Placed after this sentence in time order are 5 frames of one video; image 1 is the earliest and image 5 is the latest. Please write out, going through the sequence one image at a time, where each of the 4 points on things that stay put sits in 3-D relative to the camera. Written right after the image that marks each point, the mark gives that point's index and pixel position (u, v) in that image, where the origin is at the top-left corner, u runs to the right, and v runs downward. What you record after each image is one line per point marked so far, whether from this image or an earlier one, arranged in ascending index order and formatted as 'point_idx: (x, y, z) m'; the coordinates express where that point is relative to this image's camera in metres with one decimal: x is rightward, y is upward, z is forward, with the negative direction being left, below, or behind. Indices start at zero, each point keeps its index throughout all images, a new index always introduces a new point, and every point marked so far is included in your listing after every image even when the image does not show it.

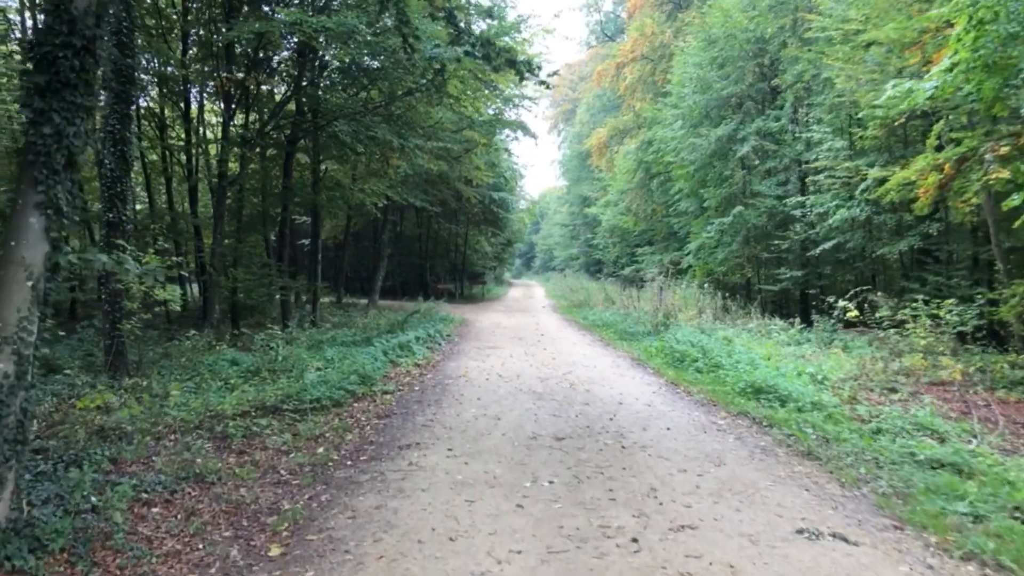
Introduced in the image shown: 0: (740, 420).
0: (+1.9, -1.1, +7.0) m
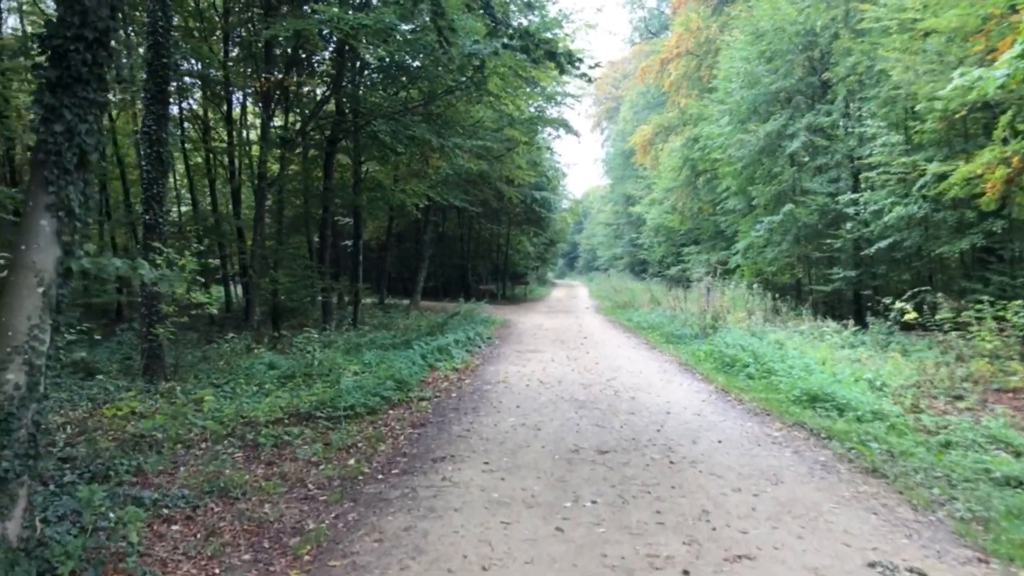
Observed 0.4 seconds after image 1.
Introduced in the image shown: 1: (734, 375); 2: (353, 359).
0: (+2.2, -1.1, +6.6) m
1: (+2.6, -1.0, +9.9) m
2: (-1.9, -0.9, +10.5) m
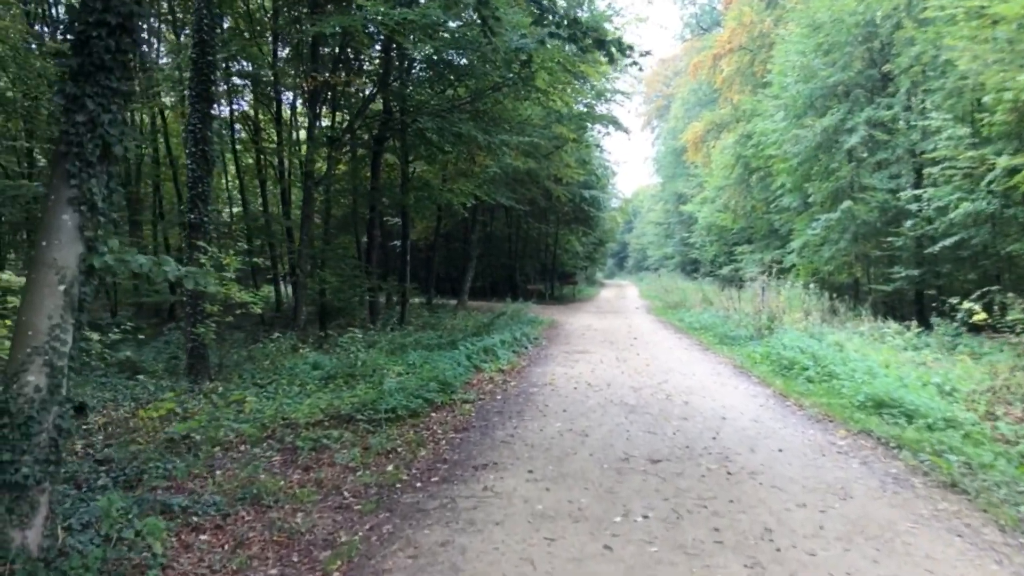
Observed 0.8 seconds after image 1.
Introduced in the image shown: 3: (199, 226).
0: (+2.5, -1.1, +6.2) m
1: (+3.1, -1.0, +9.5) m
2: (-1.4, -0.9, +10.3) m
3: (-3.6, +0.7, +10.0) m
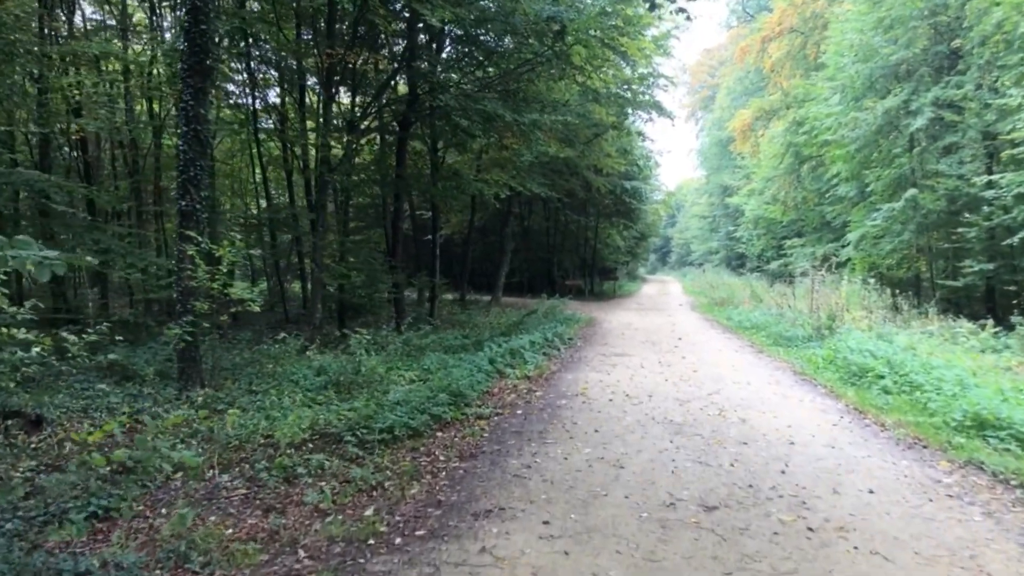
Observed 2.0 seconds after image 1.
0: (+2.6, -1.1, +4.9) m
1: (+3.3, -1.0, +8.1) m
2: (-1.1, -0.8, +9.1) m
3: (-3.3, +0.8, +9.0) m
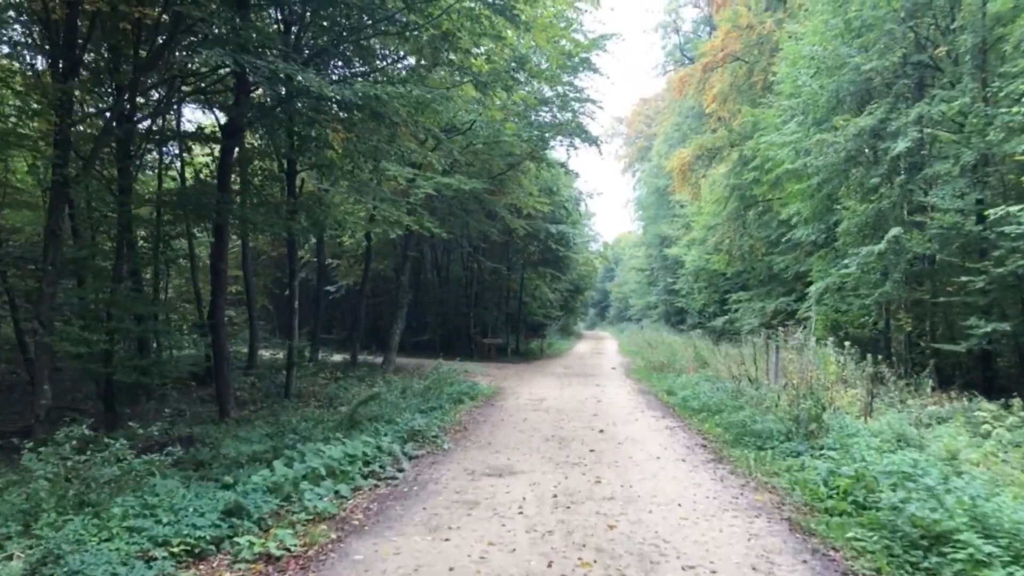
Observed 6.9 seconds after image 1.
0: (+1.5, -1.3, +0.6) m
1: (+2.0, -1.4, +4.0) m
2: (-2.5, -1.3, +4.7) m
3: (-4.7, +0.3, +4.4) m
